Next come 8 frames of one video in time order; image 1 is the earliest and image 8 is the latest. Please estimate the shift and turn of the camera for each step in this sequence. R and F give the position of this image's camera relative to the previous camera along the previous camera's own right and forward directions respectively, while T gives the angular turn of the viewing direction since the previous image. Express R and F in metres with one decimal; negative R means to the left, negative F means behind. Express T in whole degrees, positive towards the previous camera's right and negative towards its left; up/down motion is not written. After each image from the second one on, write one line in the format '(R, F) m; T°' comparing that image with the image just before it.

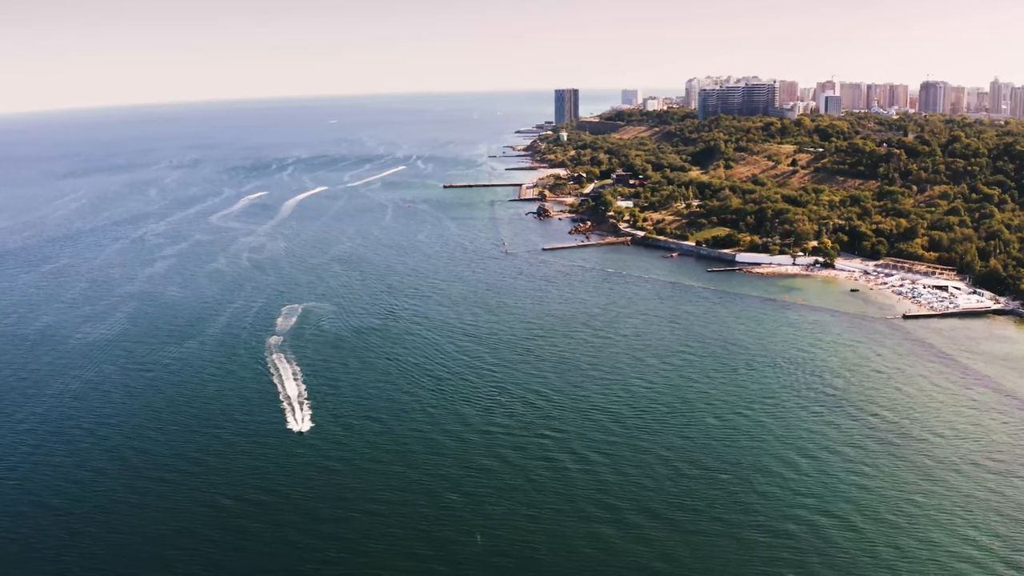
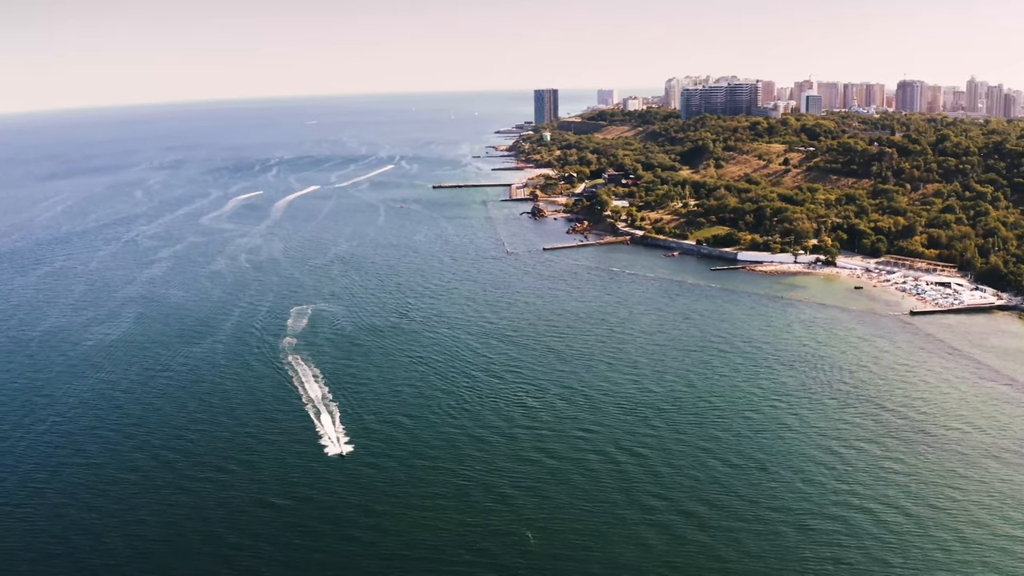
(-0.8, -0.1) m; +1°
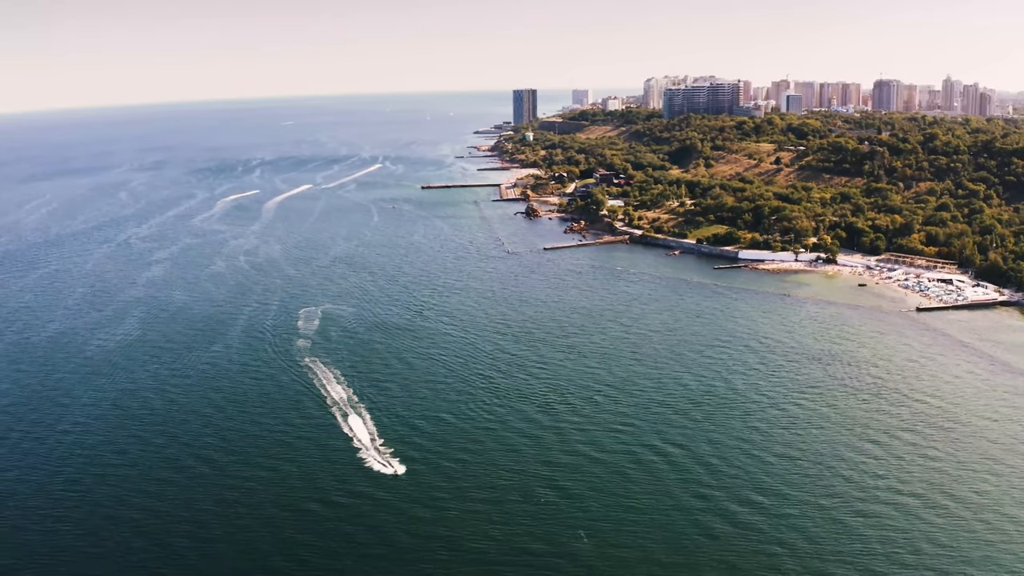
(-0.9, -0.1) m; +1°
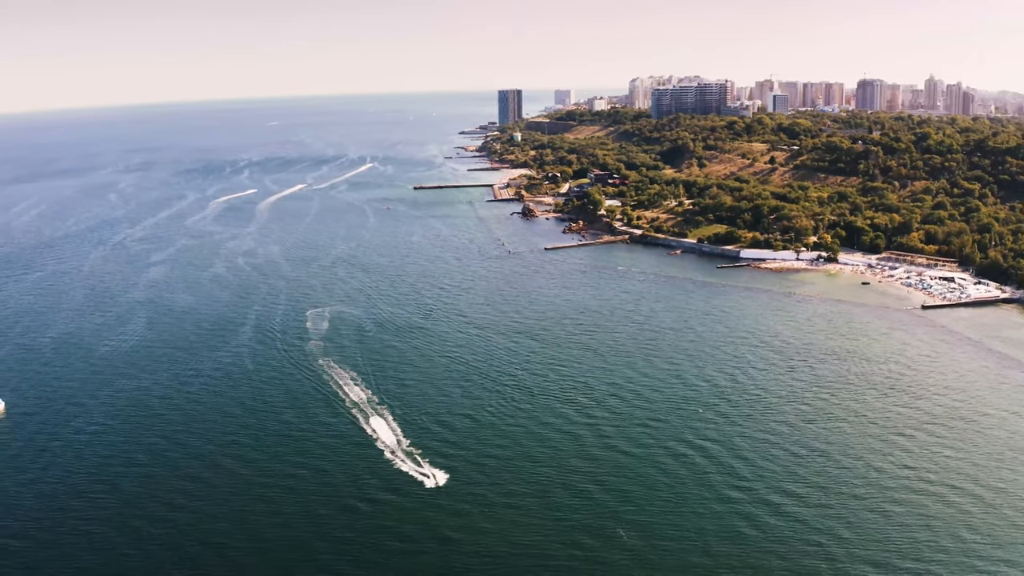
(-0.6, -0.1) m; +1°
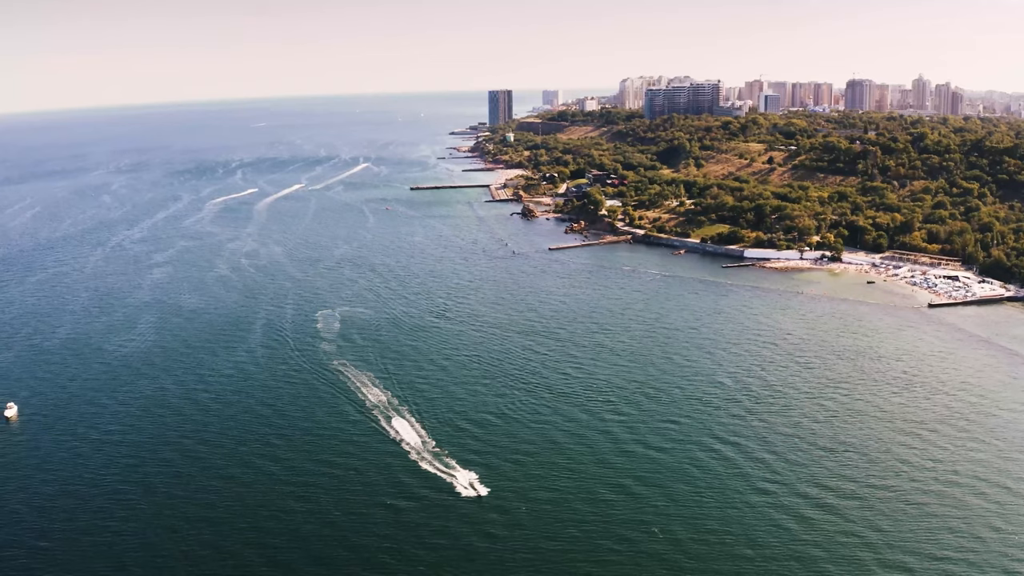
(-0.6, -0.1) m; +1°
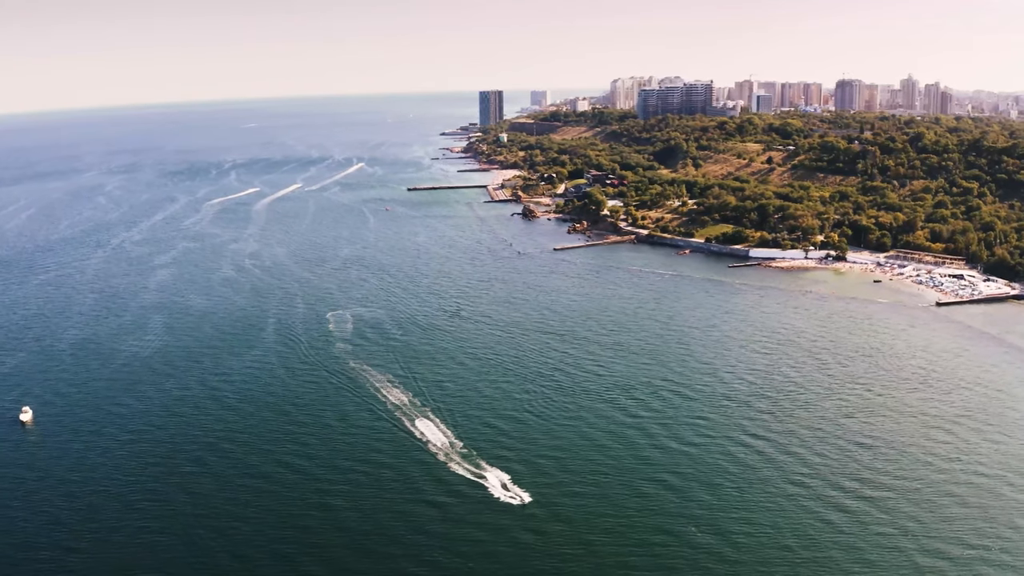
(-0.6, -0.1) m; +1°
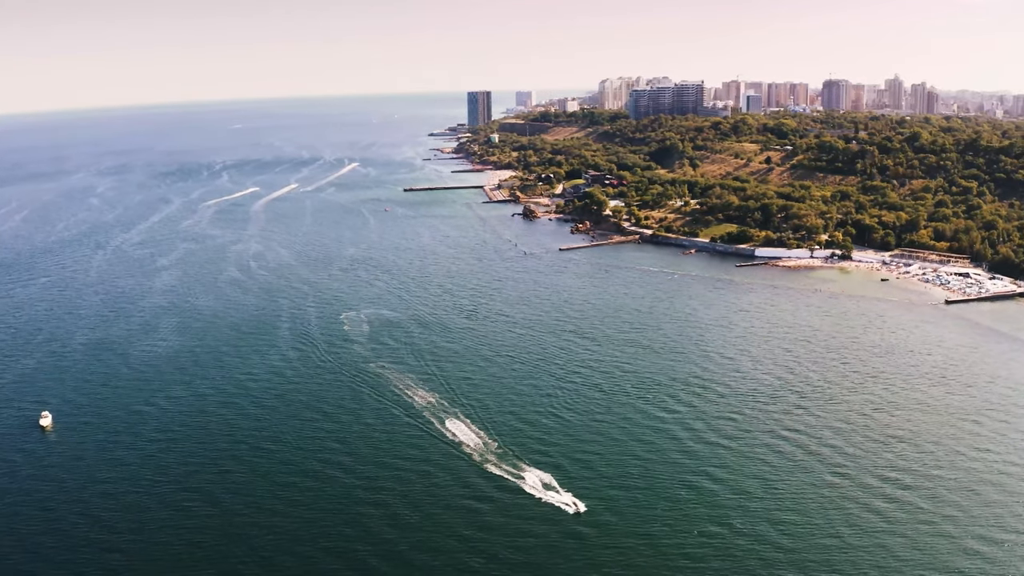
(-0.7, -0.2) m; +1°
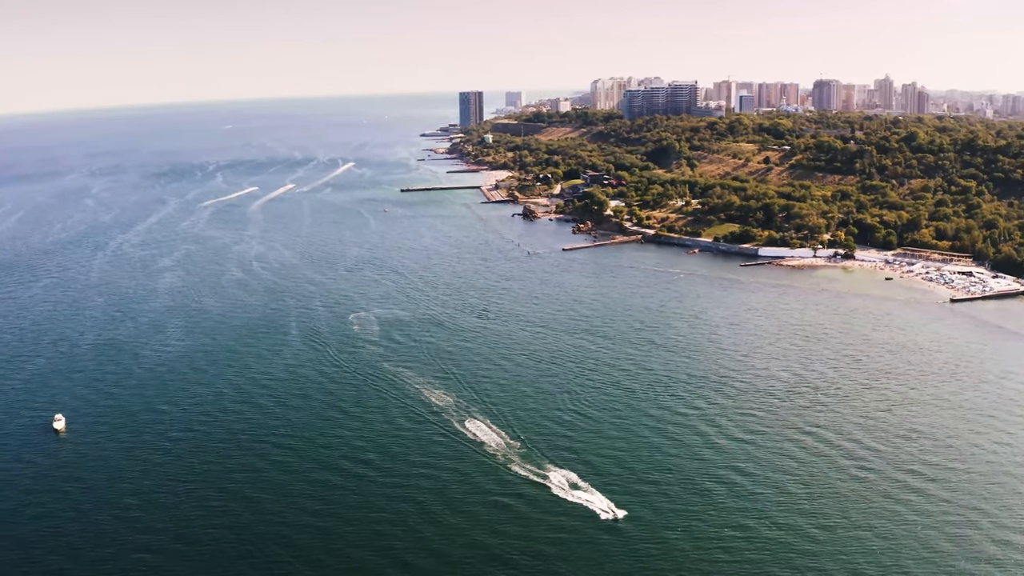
(-0.5, -0.1) m; +1°
